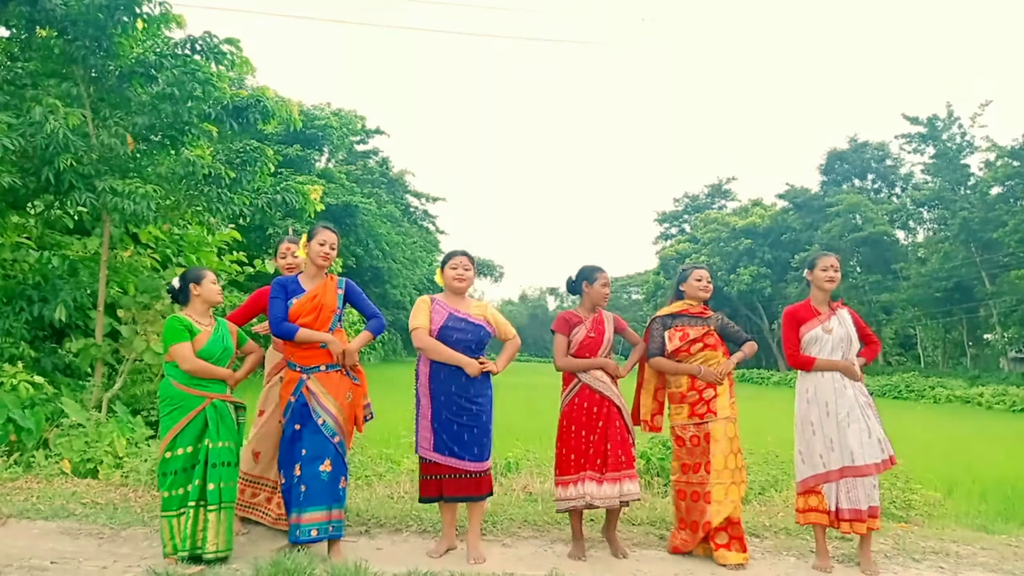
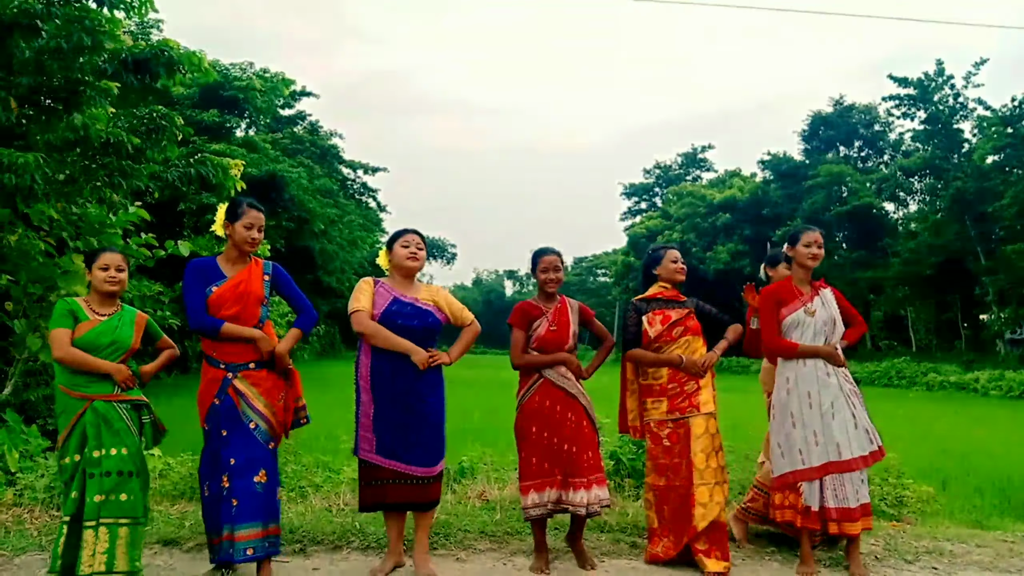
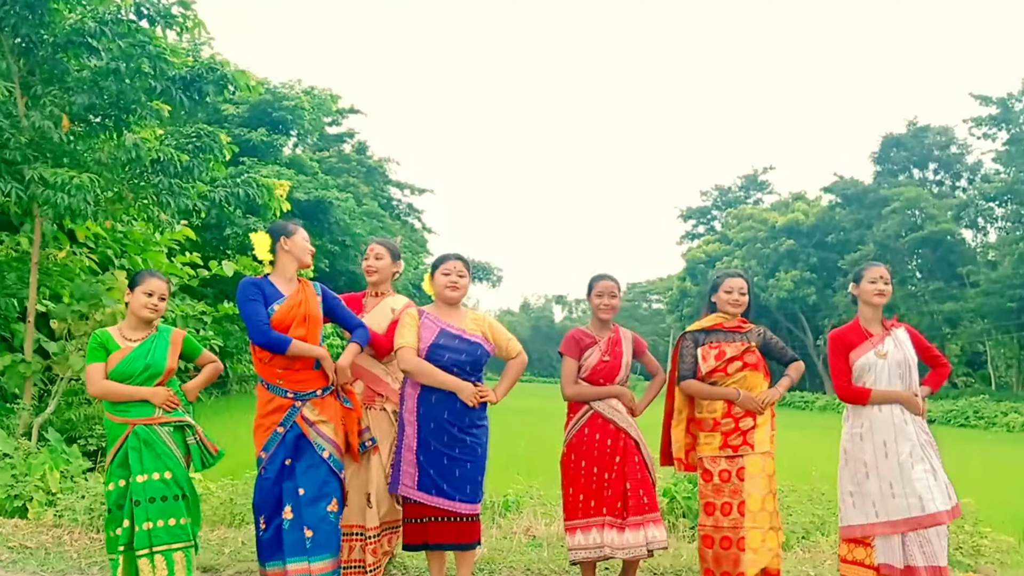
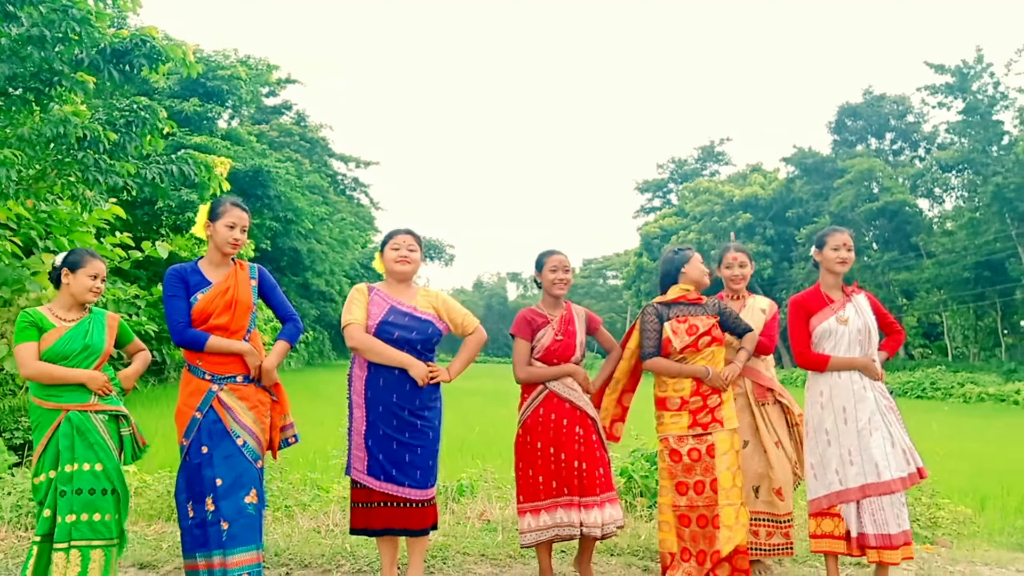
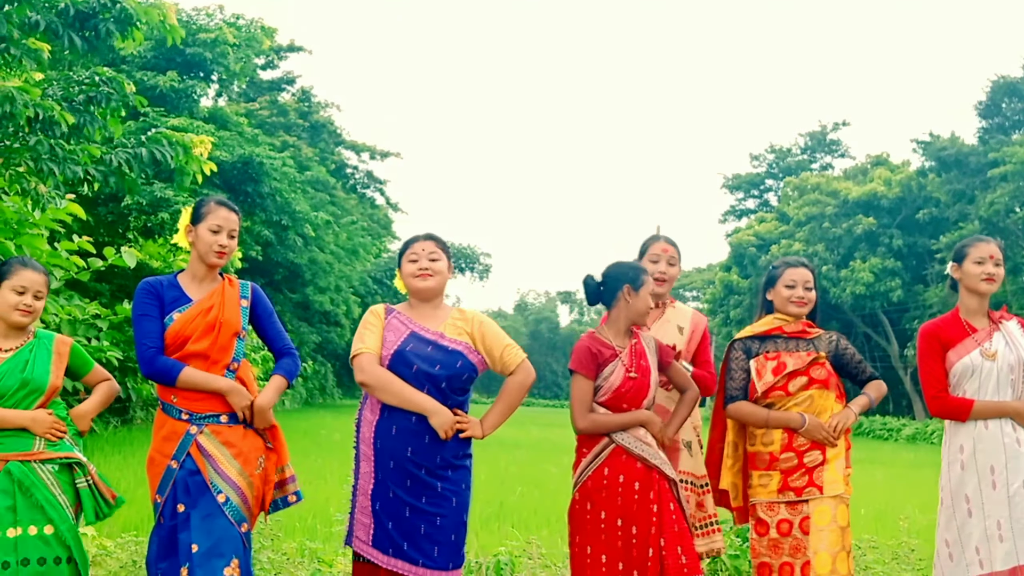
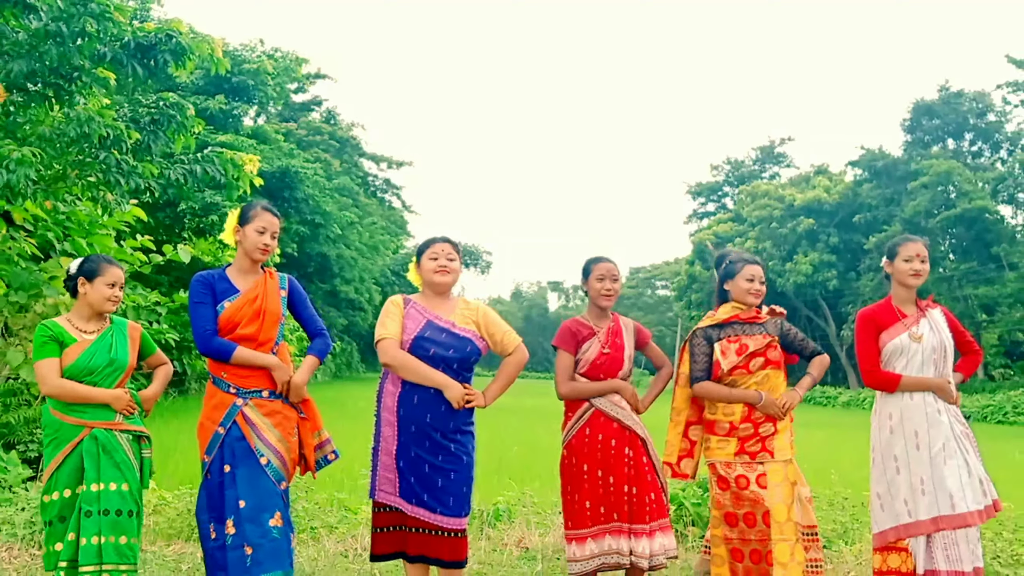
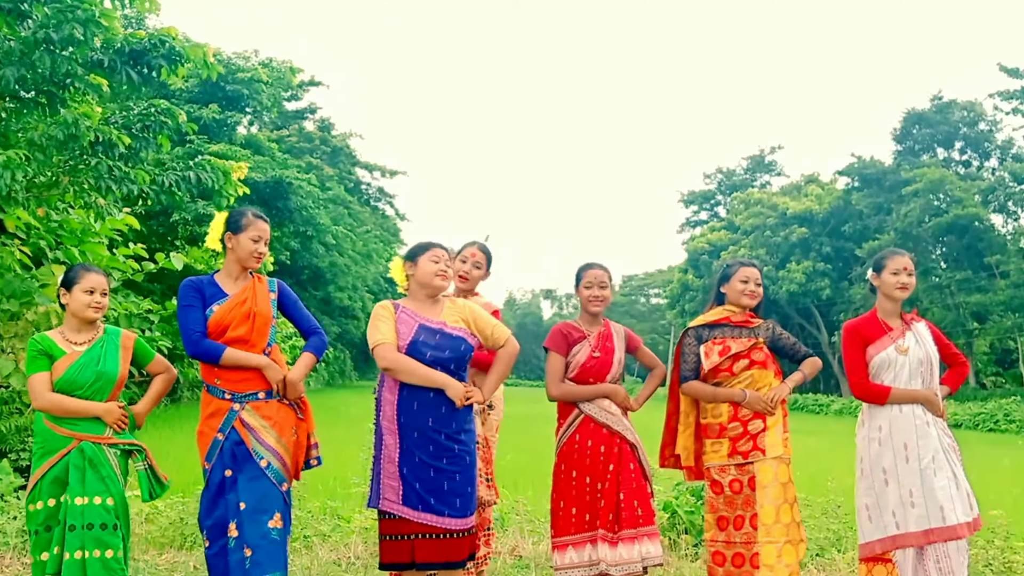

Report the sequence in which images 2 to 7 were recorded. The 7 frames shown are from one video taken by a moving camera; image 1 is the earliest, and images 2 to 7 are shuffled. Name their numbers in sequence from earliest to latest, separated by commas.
3, 7, 5, 6, 4, 2
